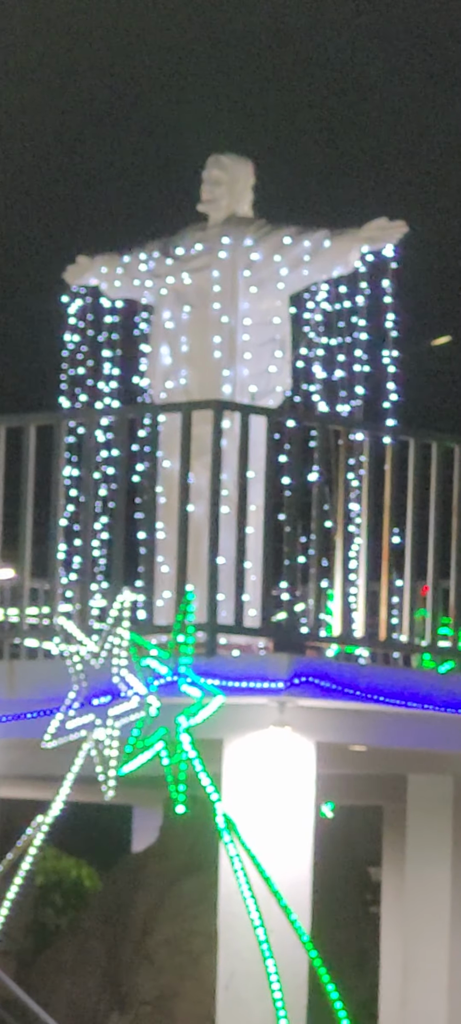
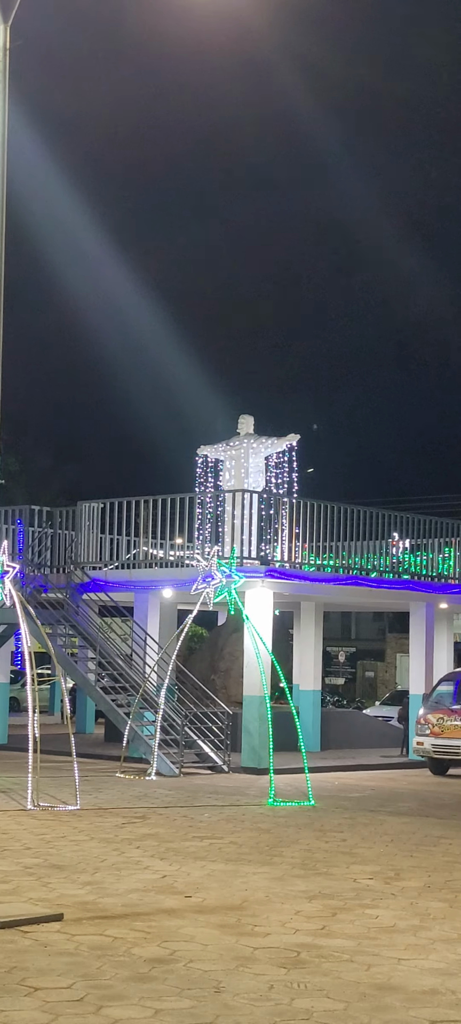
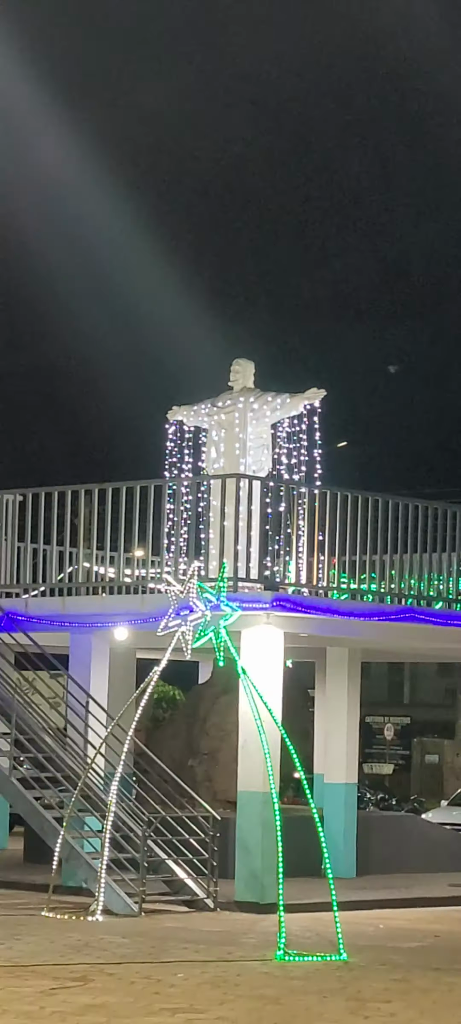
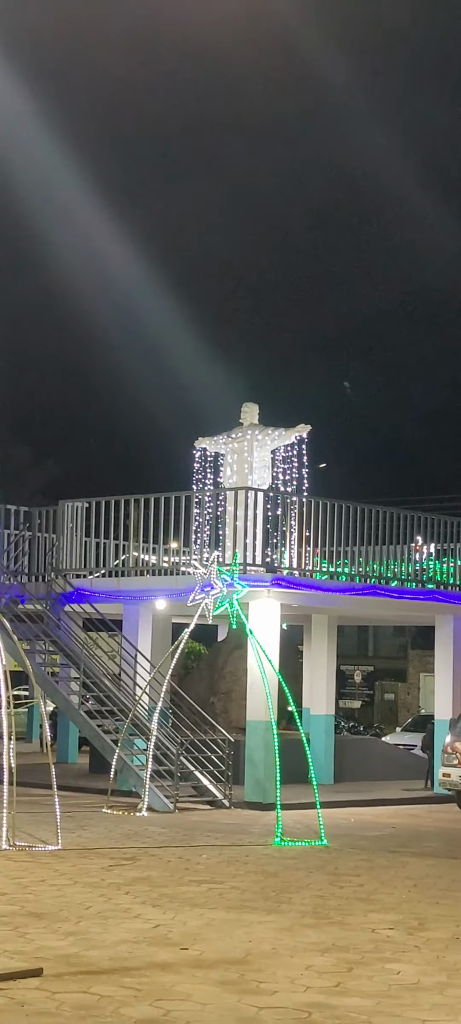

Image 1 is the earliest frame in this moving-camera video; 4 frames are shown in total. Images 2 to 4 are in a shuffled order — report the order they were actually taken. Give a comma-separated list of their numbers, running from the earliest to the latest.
3, 4, 2
